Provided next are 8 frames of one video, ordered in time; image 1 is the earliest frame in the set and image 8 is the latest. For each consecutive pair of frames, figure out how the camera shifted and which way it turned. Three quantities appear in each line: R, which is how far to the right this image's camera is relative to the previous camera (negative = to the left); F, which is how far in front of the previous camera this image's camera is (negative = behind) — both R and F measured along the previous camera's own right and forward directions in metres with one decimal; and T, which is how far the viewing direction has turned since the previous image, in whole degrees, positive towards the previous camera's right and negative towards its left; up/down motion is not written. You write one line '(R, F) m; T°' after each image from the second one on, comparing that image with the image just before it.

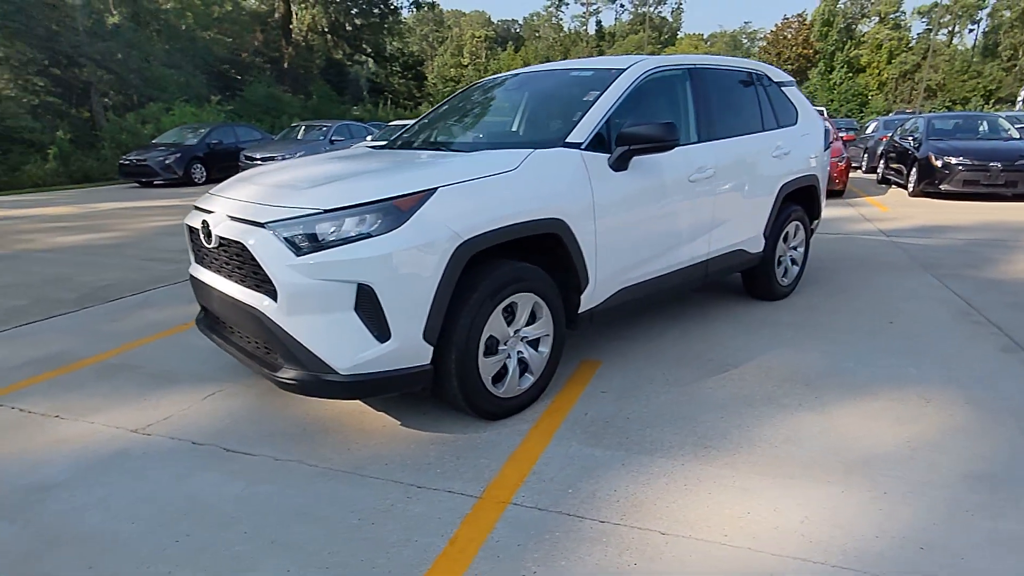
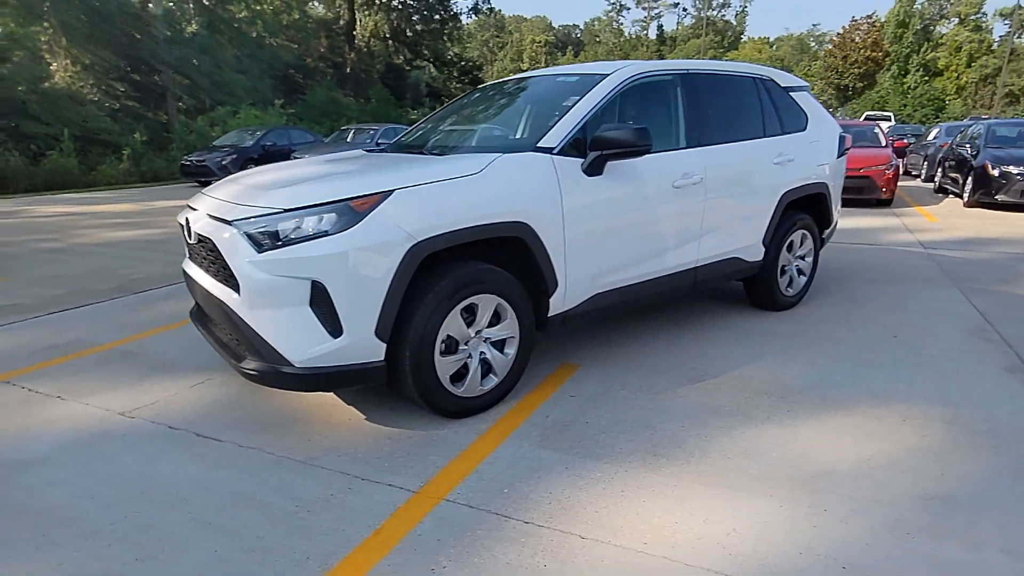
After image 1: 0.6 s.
(+0.6, 0.0) m; -5°
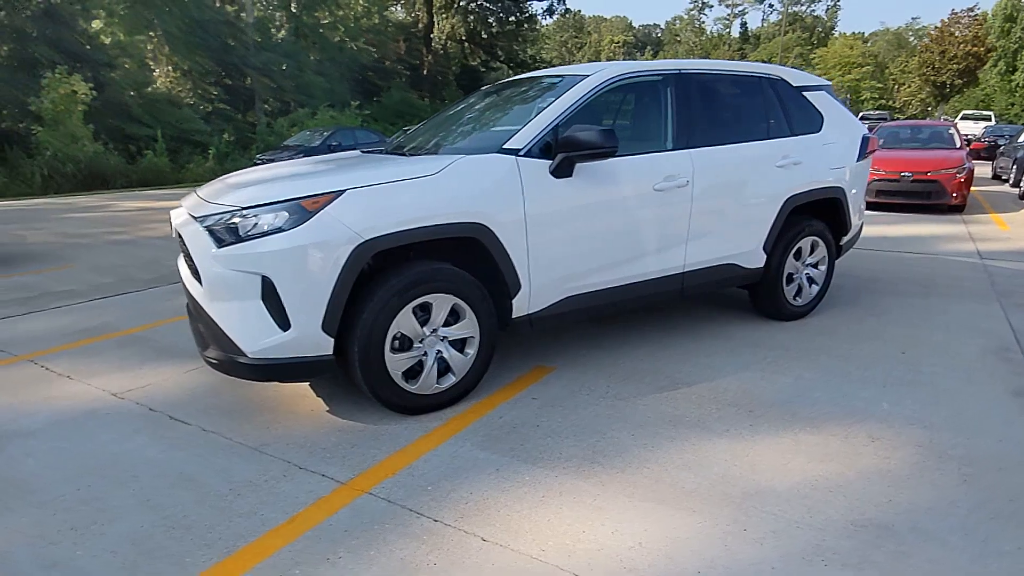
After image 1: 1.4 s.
(+0.7, 0.0) m; -7°
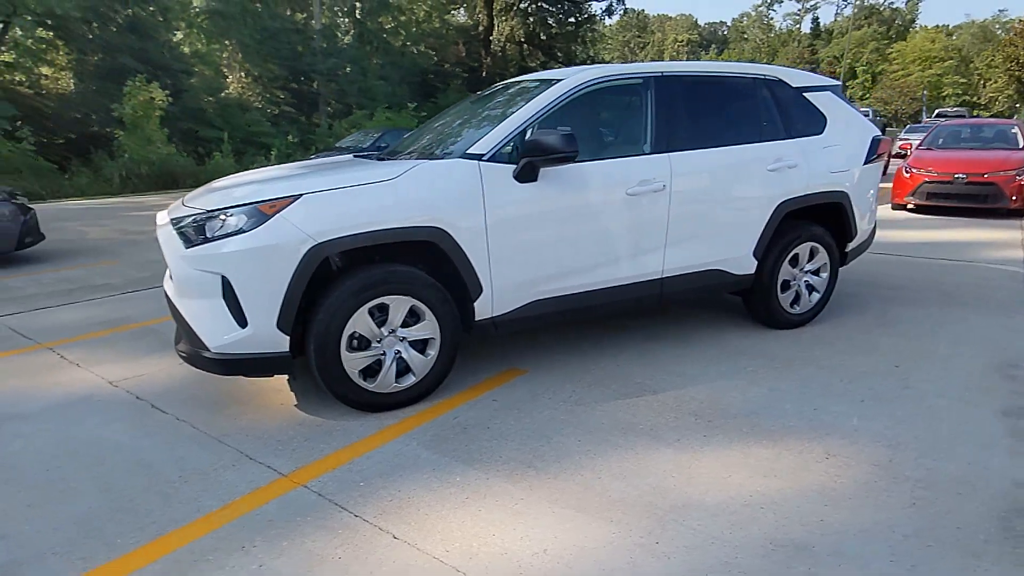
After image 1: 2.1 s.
(+0.7, 0.0) m; -6°
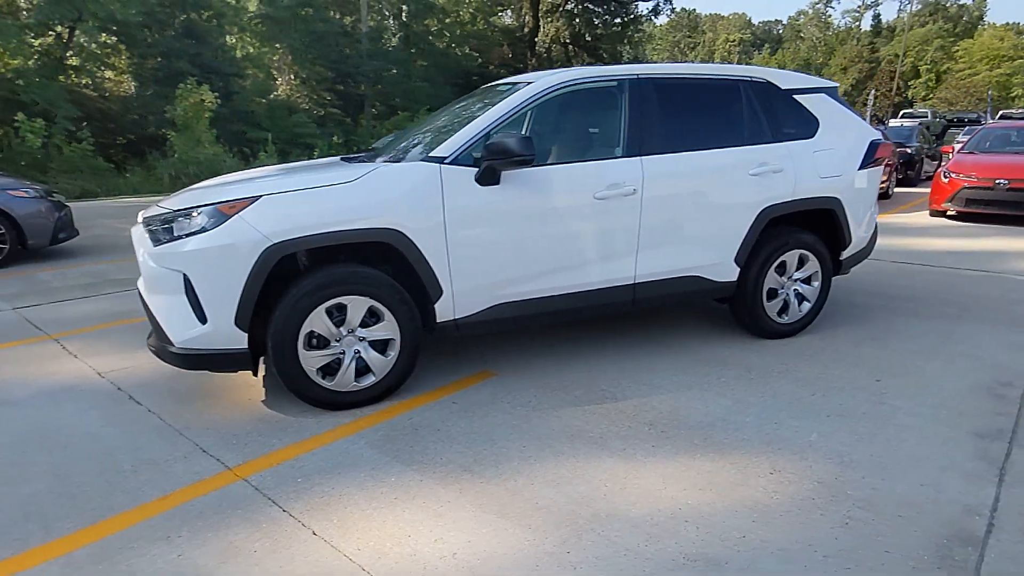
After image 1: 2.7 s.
(+0.6, 0.0) m; -4°
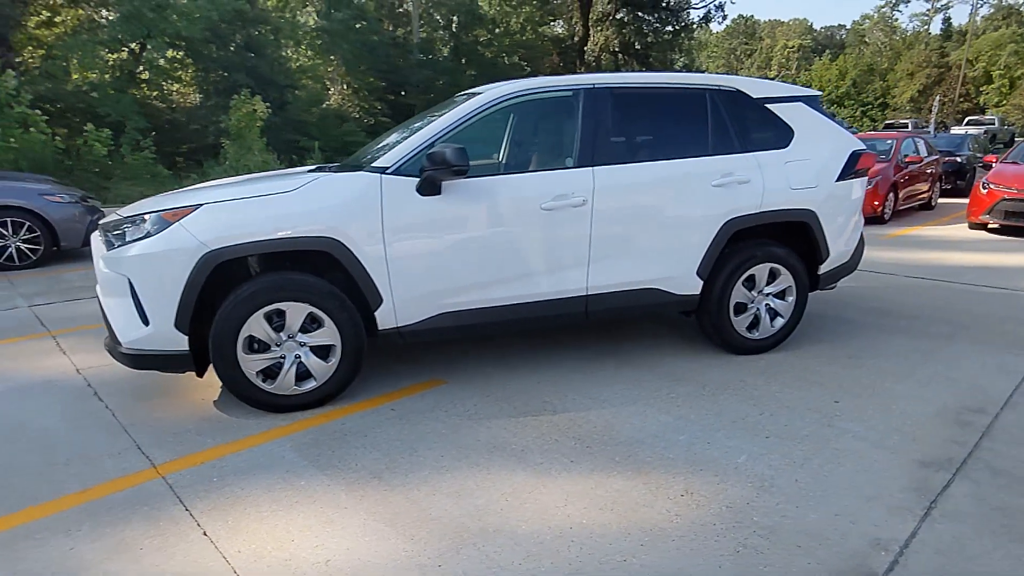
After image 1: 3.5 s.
(+0.8, +0.1) m; -5°
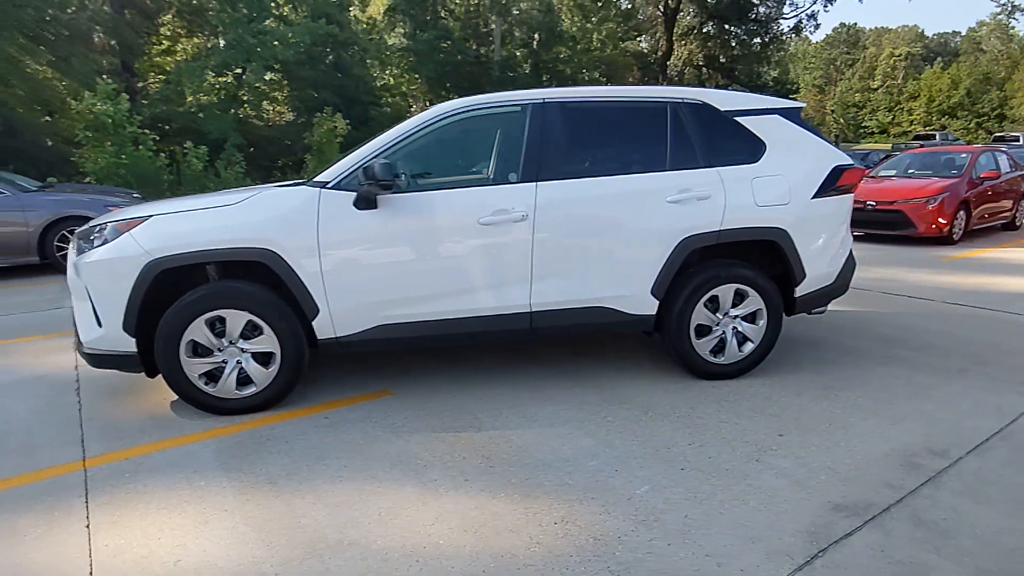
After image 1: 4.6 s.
(+1.0, +0.1) m; -8°
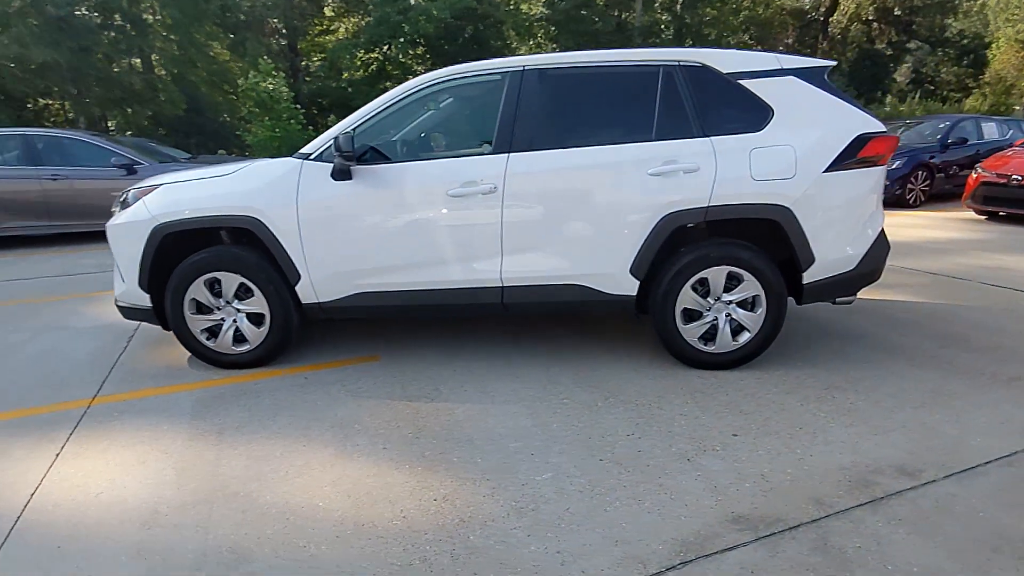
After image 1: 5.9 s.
(+1.2, +0.2) m; -13°
